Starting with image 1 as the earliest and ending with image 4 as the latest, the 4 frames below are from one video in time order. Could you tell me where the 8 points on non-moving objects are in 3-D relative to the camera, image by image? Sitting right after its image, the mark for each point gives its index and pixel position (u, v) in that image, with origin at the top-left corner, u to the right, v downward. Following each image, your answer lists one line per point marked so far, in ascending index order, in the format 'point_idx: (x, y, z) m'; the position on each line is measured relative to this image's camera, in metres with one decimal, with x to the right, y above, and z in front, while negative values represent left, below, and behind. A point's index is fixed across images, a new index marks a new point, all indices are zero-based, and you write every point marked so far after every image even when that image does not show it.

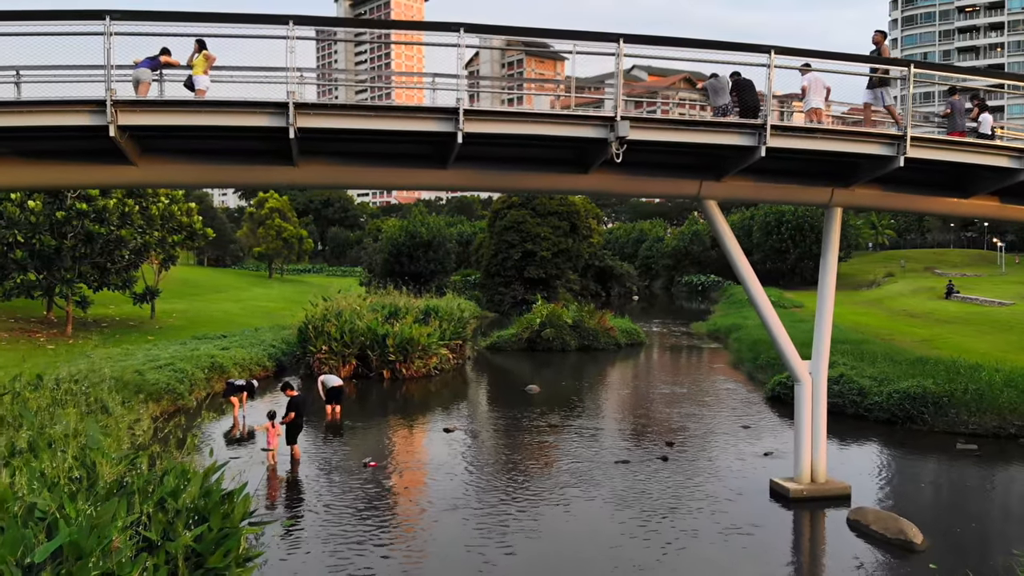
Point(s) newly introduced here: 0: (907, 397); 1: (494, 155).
0: (+8.1, -2.2, +15.5) m
1: (-0.2, +1.7, +9.8) m
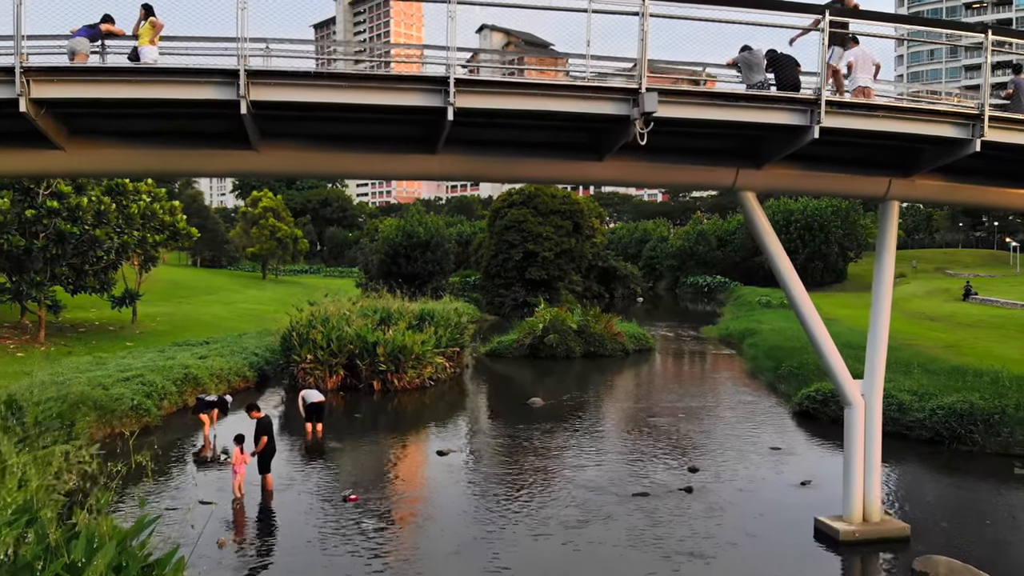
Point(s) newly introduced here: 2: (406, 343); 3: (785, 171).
0: (+8.1, -2.3, +14.0) m
1: (-0.2, +1.6, +8.2) m
2: (-2.7, -1.4, +19.2) m
3: (+3.2, +1.4, +8.8) m
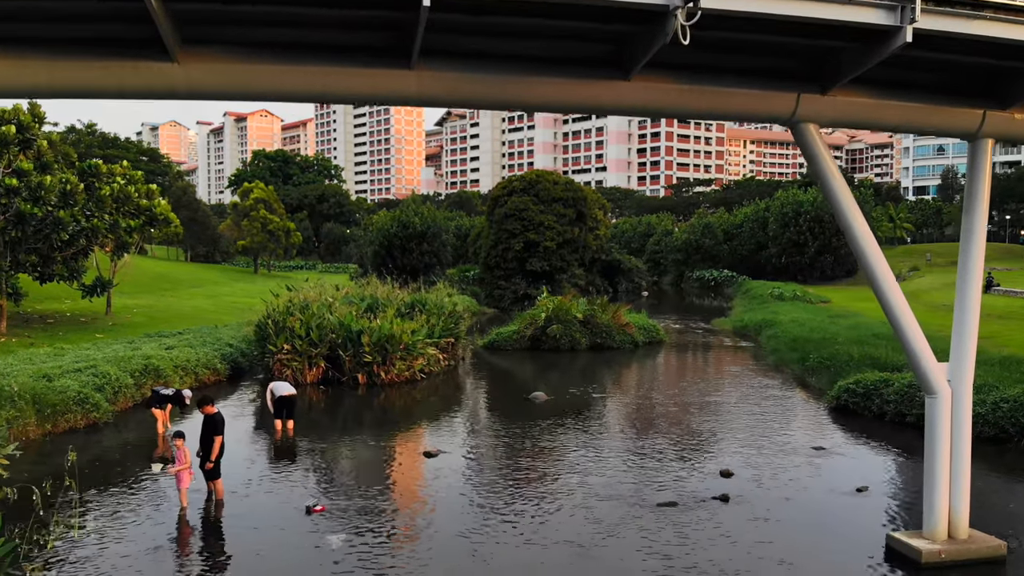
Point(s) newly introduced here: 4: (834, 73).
0: (+8.1, -1.9, +12.1) m
1: (-0.2, +2.0, +6.4) m
2: (-2.7, -1.0, +17.4) m
3: (+3.2, +1.7, +7.0) m
4: (+2.8, +1.9, +6.8) m
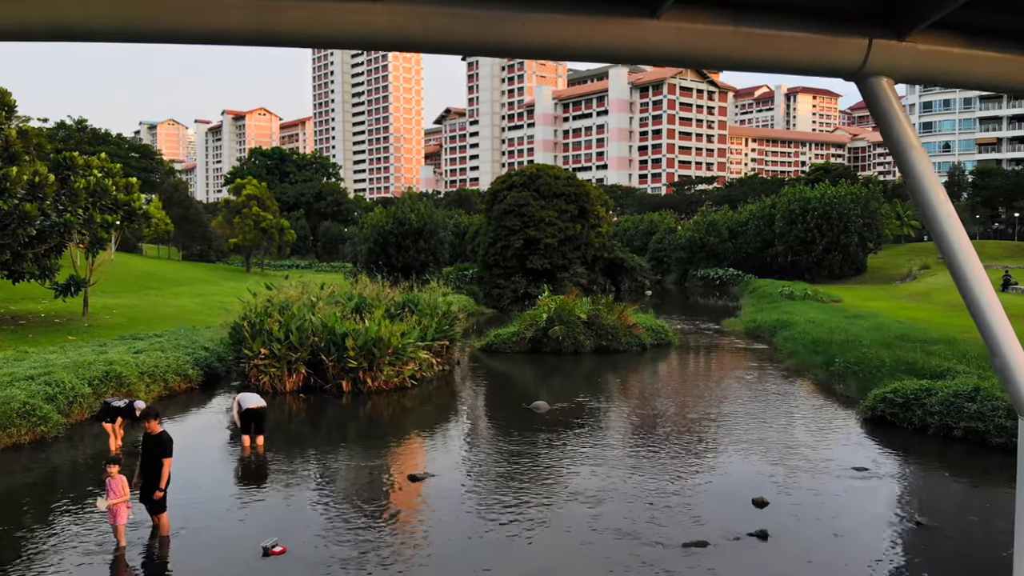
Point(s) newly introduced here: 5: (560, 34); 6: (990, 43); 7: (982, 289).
0: (+8.1, -1.9, +10.7) m
1: (-0.2, +2.0, +5.0) m
2: (-2.7, -1.0, +16.0) m
3: (+3.1, +1.8, +5.6) m
4: (+2.8, +1.9, +5.4) m
5: (+0.2, +1.6, +5.0) m
6: (+3.7, +1.8, +5.8) m
7: (+3.6, 0.0, +6.0) m
